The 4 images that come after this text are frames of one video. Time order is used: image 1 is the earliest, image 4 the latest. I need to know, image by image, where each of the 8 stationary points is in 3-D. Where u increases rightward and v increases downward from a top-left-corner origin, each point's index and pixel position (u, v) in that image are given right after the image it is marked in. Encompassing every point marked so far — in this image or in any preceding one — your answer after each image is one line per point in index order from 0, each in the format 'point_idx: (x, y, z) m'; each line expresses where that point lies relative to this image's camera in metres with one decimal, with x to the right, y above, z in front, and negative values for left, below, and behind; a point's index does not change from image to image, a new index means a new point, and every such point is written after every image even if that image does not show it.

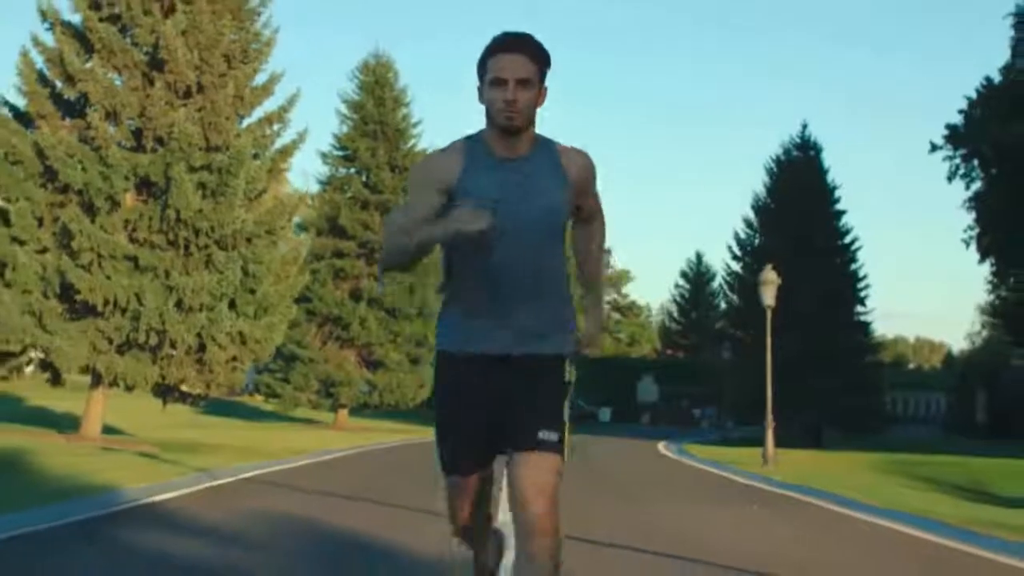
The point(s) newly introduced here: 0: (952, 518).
0: (+5.4, -2.8, +18.0) m
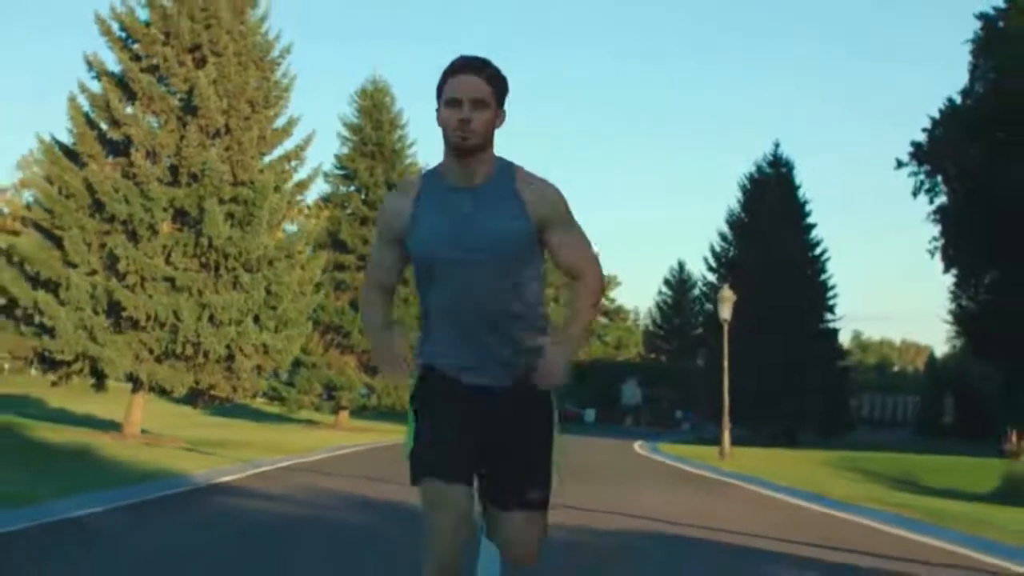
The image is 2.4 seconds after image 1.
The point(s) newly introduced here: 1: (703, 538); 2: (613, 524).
0: (+5.2, -3.1, +21.1) m
1: (+2.0, -2.4, +14.6) m
2: (+1.1, -2.5, +15.6) m
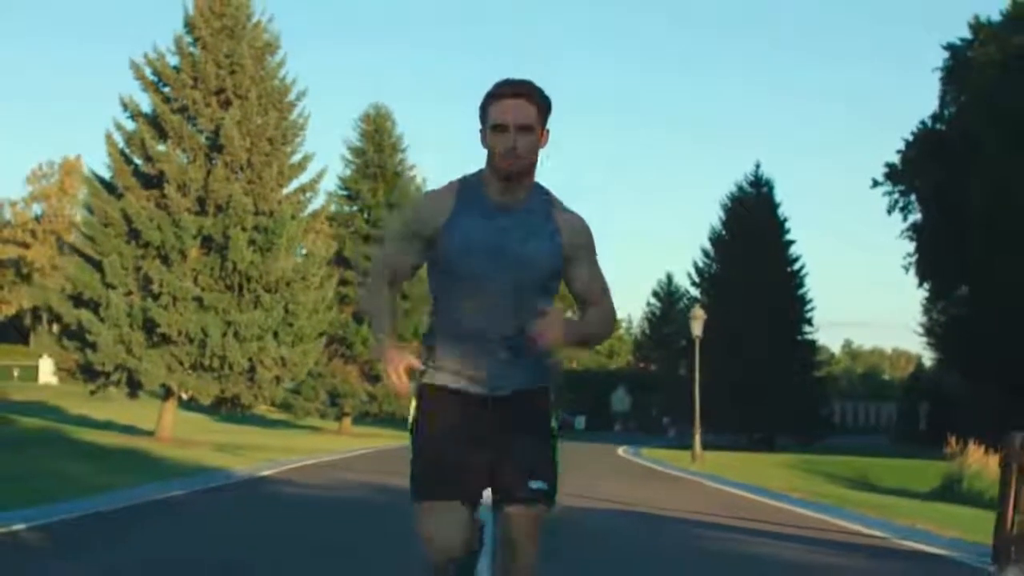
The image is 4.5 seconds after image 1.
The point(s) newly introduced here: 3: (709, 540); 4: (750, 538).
0: (+5.0, -3.4, +24.0) m
1: (+1.9, -2.7, +17.4) m
2: (+1.0, -2.8, +18.4) m
3: (+2.0, -2.5, +14.5) m
4: (+2.4, -2.6, +14.9) m
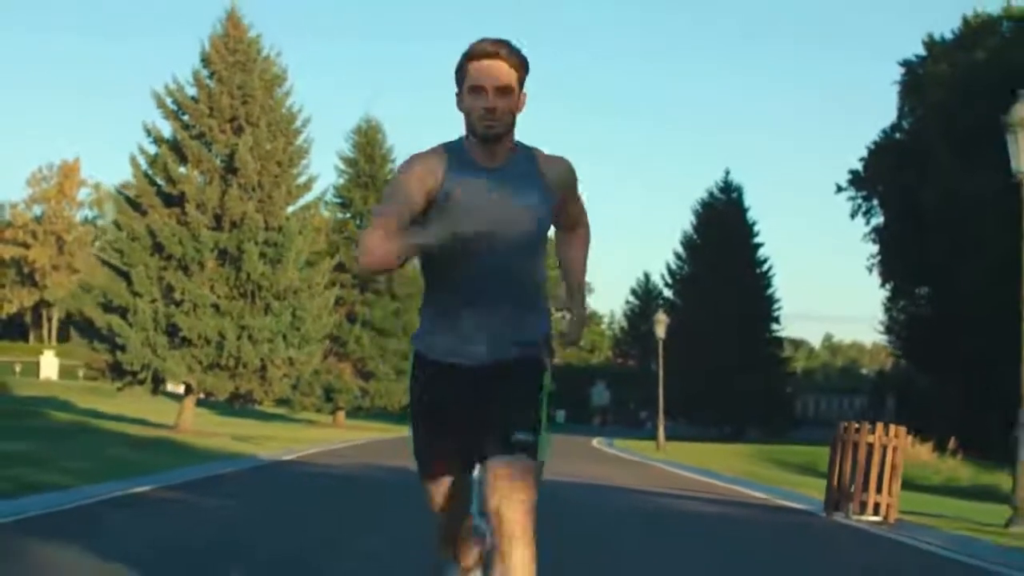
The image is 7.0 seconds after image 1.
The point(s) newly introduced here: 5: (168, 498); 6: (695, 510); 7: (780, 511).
0: (+4.7, -3.6, +27.4) m
1: (+1.7, -2.9, +20.8) m
2: (+0.8, -3.0, +21.8) m
3: (+1.7, -2.7, +17.8) m
4: (+2.2, -2.8, +18.3) m
5: (-4.4, -2.7, +18.2) m
6: (+2.2, -2.7, +17.2) m
7: (+3.2, -2.7, +17.5) m
